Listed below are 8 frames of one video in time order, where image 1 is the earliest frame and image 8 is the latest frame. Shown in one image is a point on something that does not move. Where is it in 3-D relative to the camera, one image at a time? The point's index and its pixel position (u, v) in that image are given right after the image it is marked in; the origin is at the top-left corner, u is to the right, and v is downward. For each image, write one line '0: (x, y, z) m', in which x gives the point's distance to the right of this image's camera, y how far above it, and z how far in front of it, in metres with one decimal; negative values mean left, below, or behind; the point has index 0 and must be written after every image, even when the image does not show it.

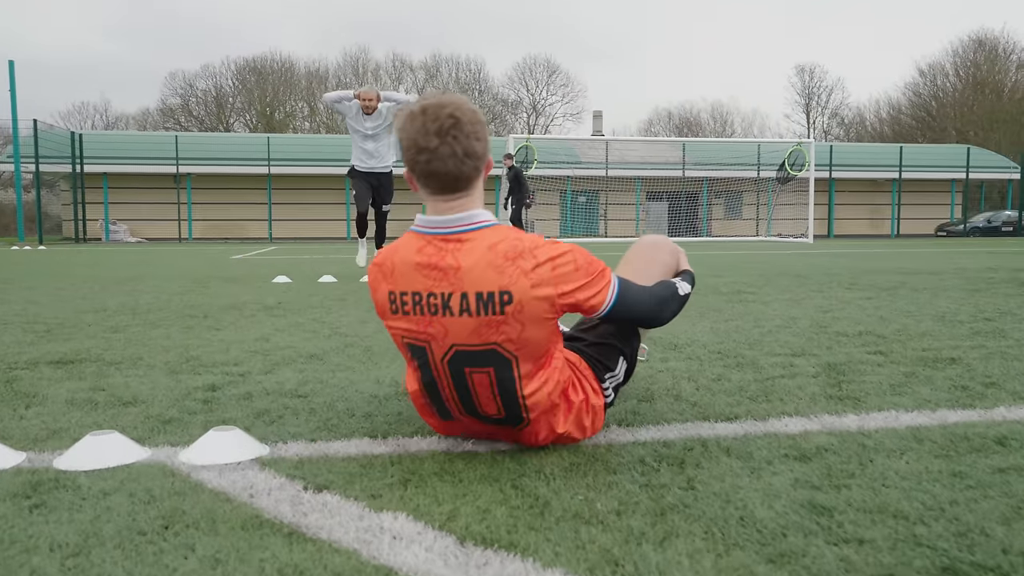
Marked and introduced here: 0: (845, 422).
0: (+0.8, -0.3, +1.9) m
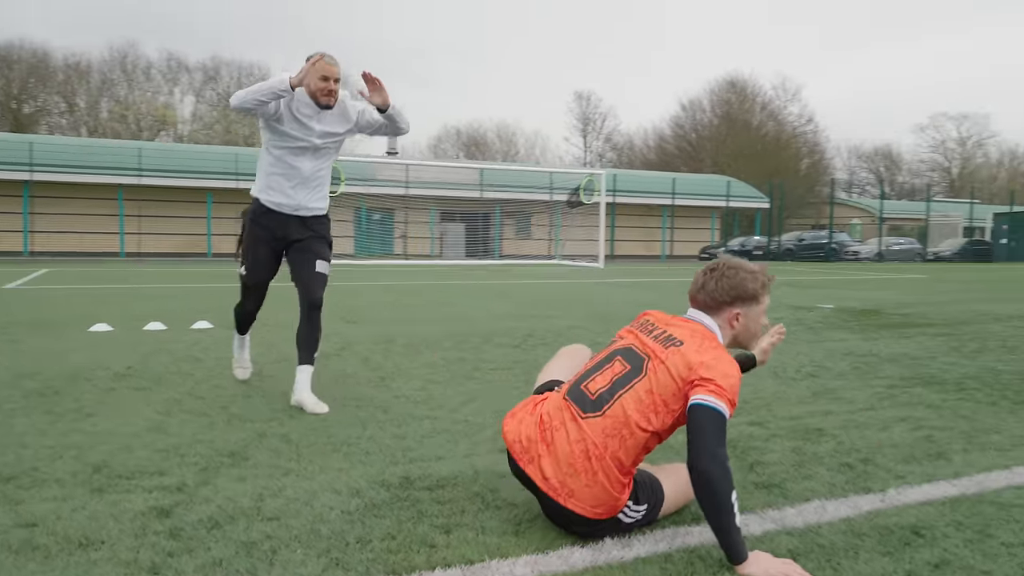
0: (+0.8, -0.6, +2.2) m
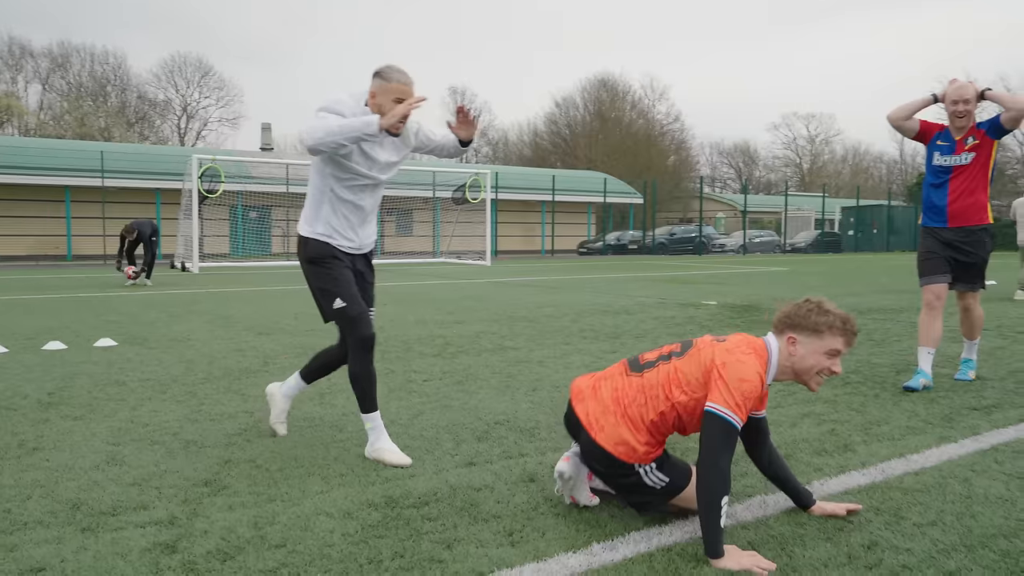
0: (+0.7, -0.7, +2.5) m
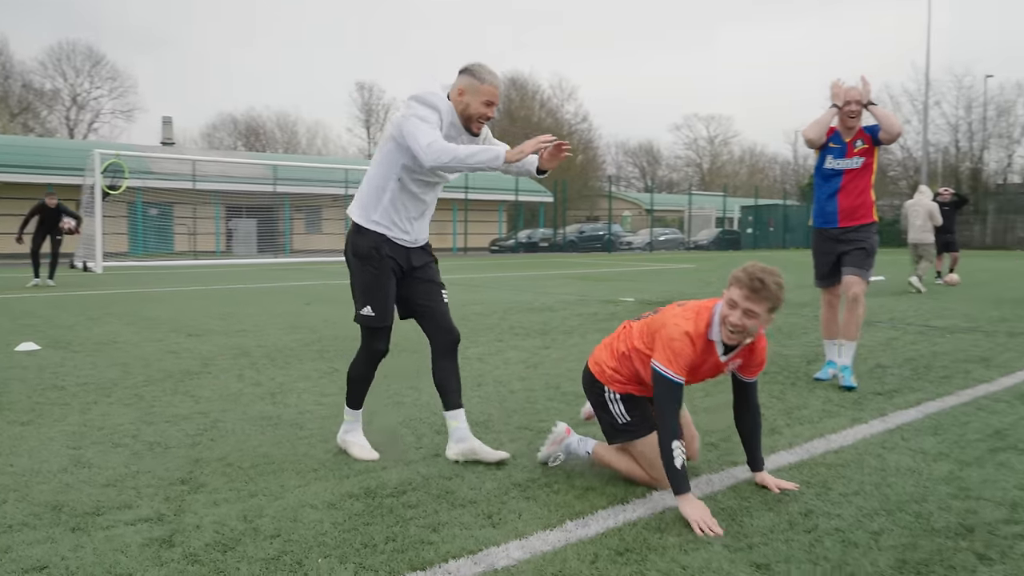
0: (+0.6, -0.7, +2.8) m
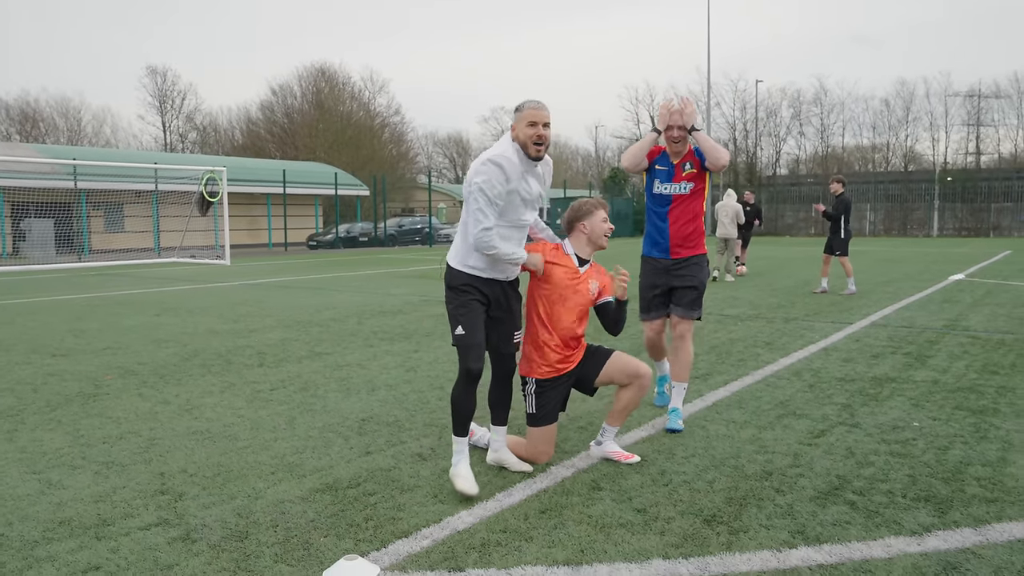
0: (+0.3, -0.8, +3.7) m
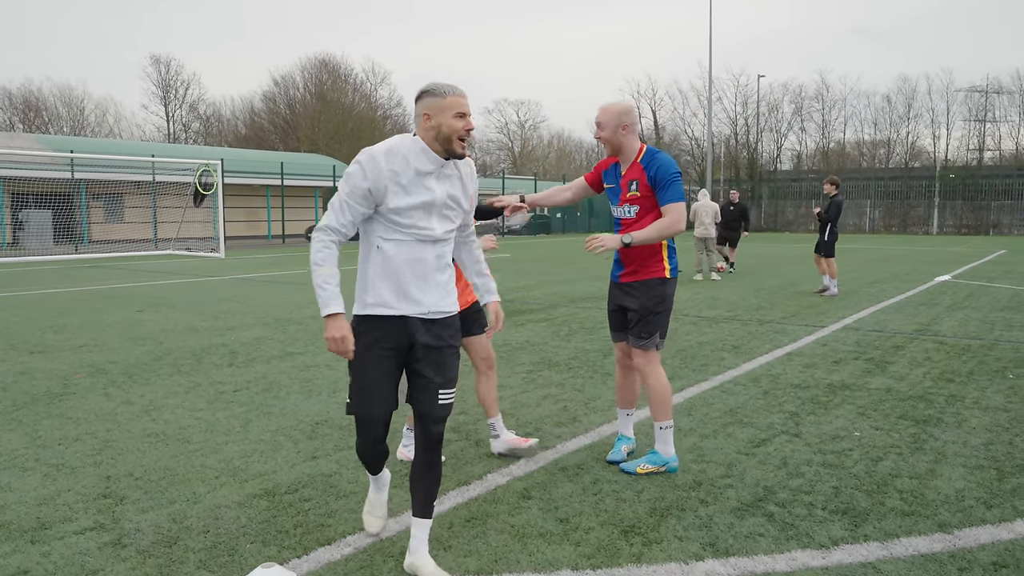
0: (0.0, -0.9, +3.8) m
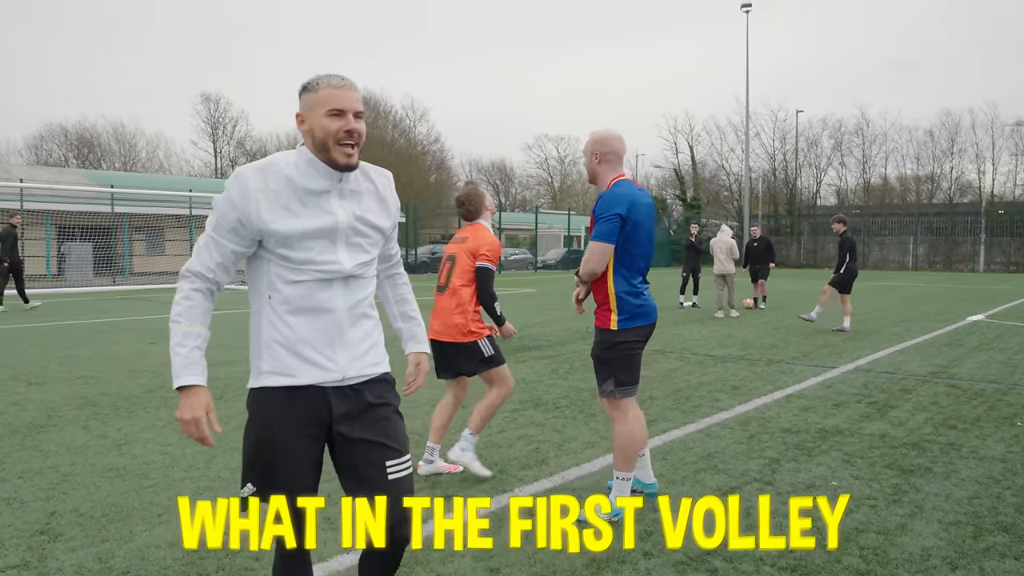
0: (-0.2, -1.0, +3.7) m
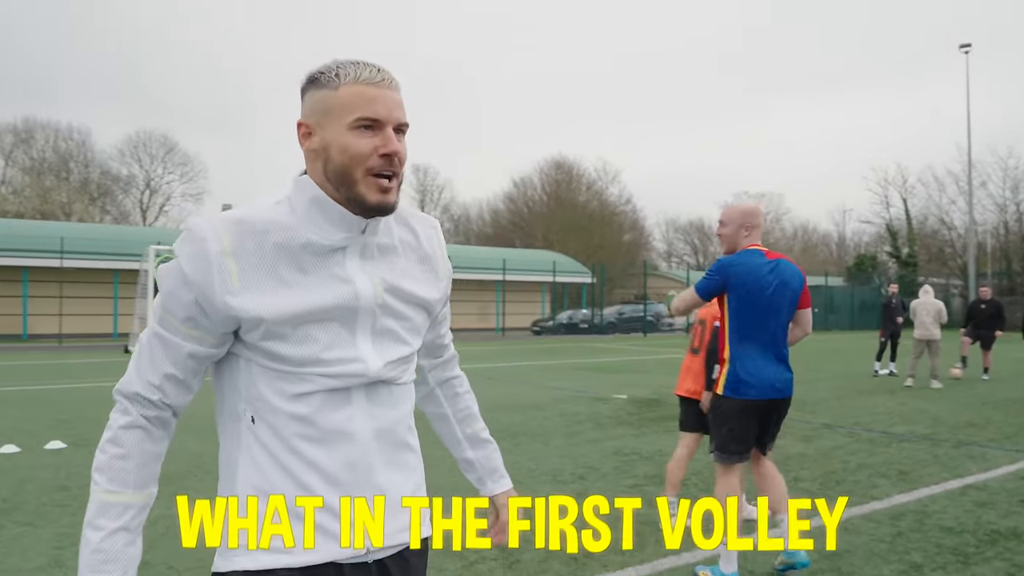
0: (+0.1, -1.3, +3.4) m
